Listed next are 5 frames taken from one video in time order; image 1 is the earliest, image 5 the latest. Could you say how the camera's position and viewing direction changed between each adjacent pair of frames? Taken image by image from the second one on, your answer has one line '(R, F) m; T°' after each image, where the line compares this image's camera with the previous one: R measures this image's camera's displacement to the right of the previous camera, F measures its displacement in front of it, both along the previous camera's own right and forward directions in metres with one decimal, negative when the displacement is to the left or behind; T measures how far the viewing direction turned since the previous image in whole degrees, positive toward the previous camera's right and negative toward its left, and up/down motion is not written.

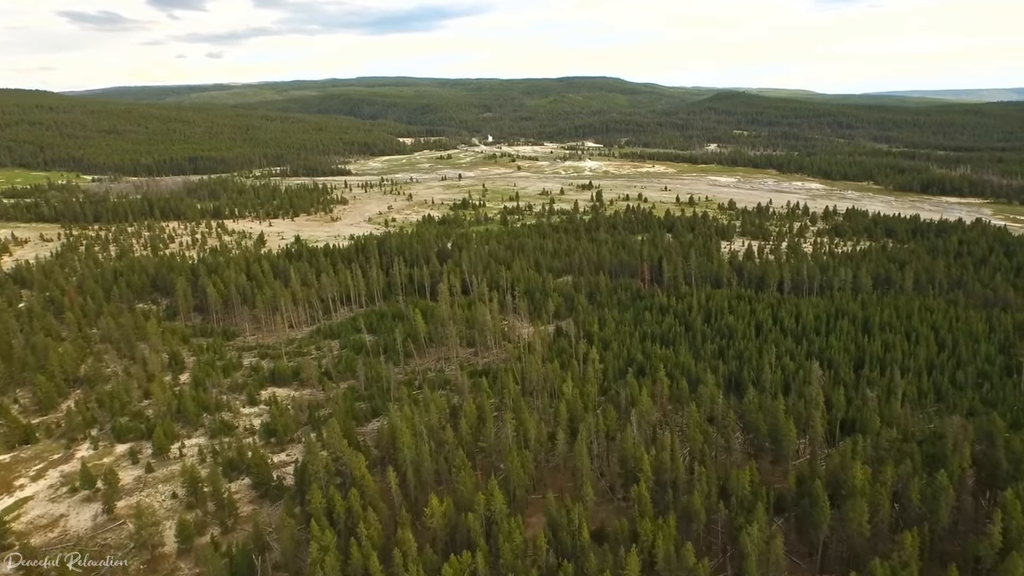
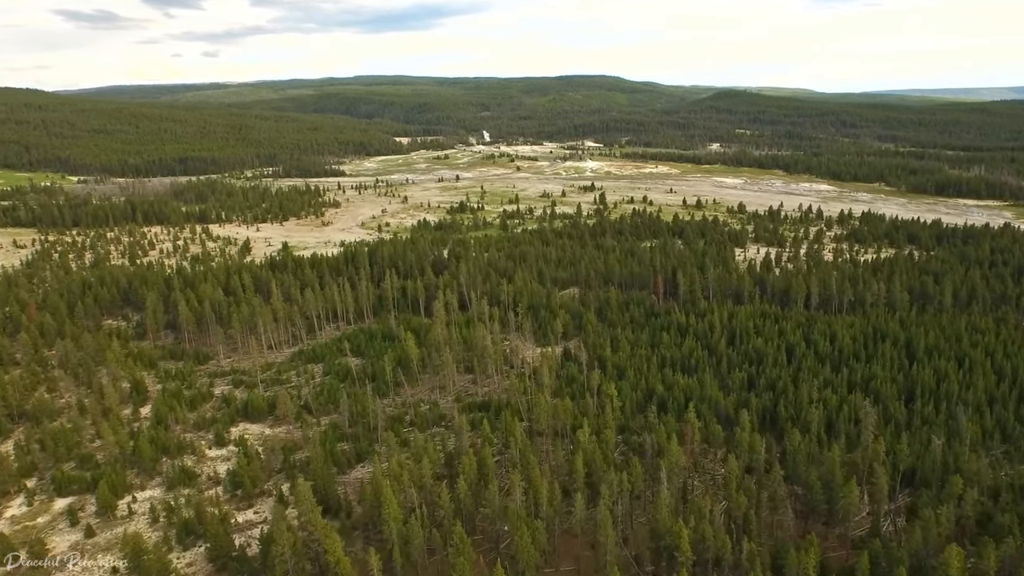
(-0.2, +3.6) m; 0°
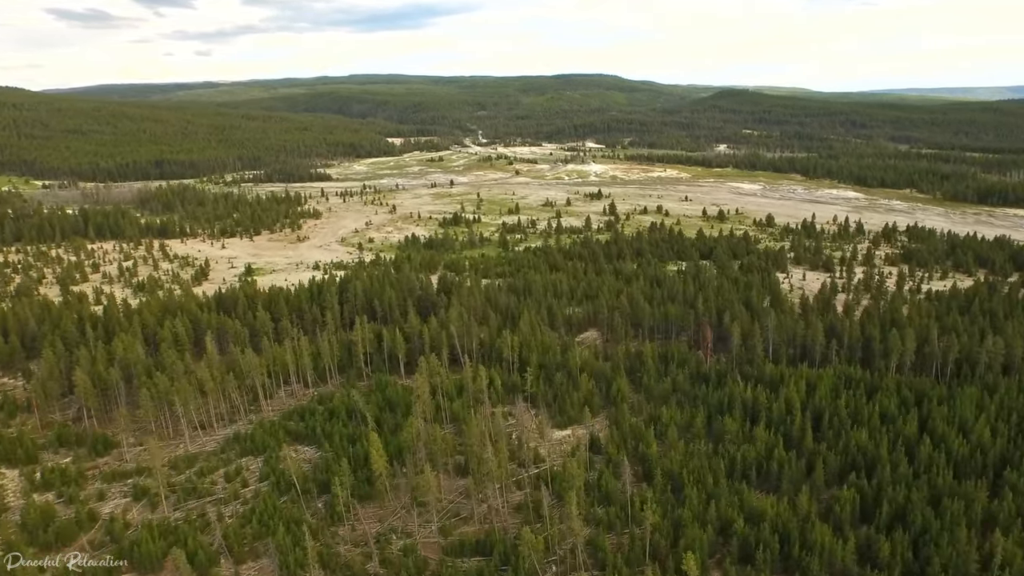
(-0.4, +8.8) m; 0°
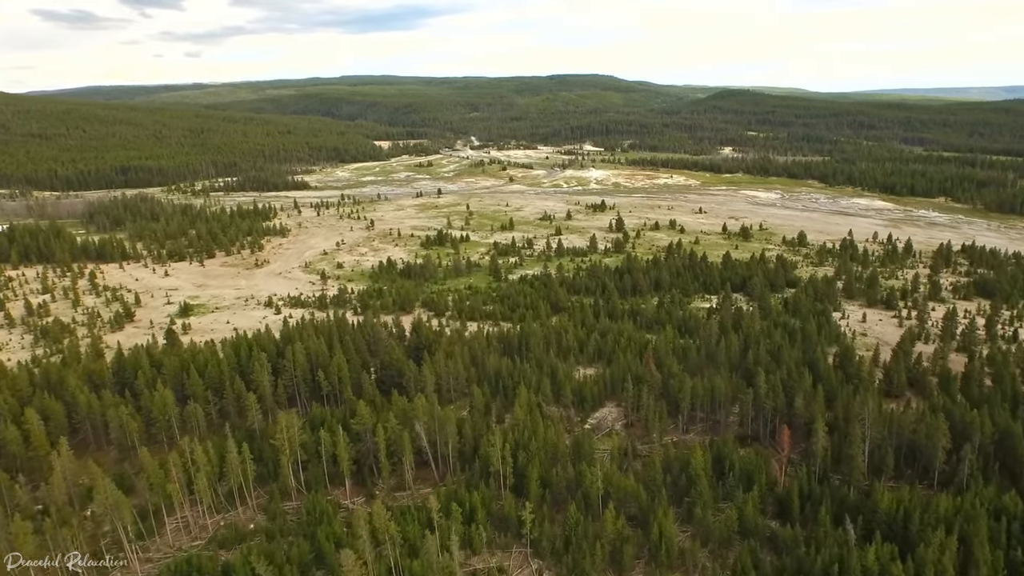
(+0.1, +9.3) m; 0°
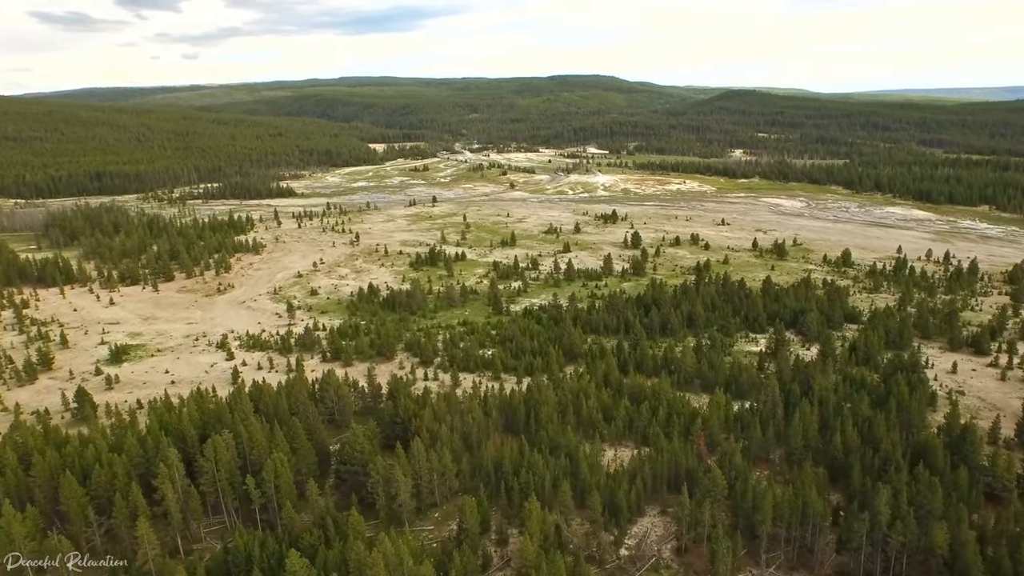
(-0.2, +7.8) m; 0°
